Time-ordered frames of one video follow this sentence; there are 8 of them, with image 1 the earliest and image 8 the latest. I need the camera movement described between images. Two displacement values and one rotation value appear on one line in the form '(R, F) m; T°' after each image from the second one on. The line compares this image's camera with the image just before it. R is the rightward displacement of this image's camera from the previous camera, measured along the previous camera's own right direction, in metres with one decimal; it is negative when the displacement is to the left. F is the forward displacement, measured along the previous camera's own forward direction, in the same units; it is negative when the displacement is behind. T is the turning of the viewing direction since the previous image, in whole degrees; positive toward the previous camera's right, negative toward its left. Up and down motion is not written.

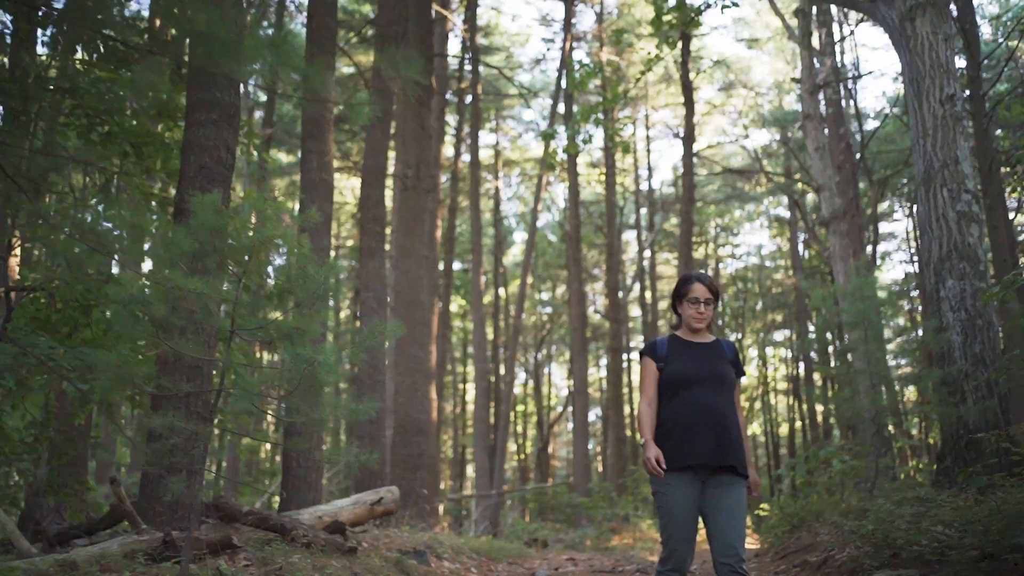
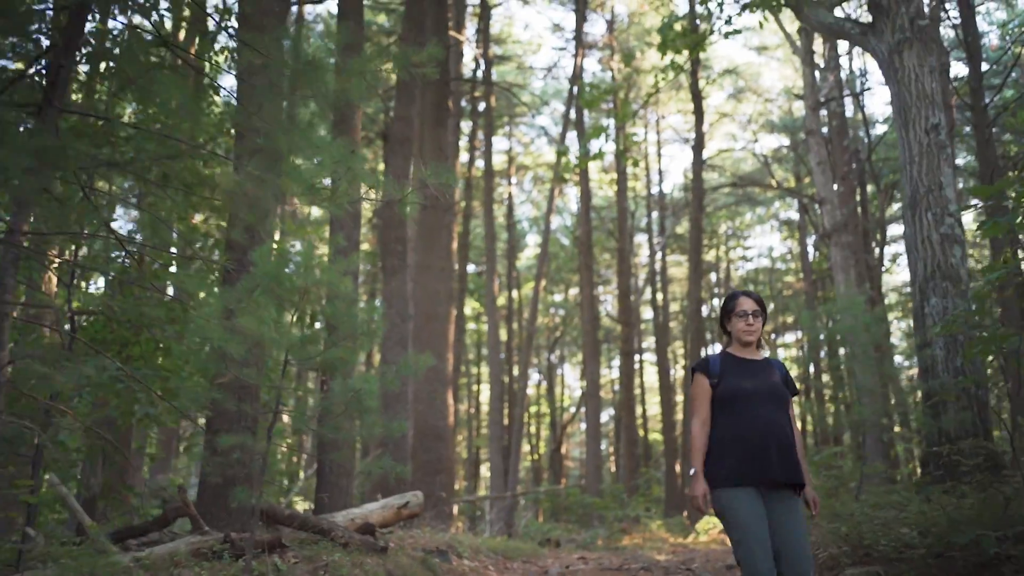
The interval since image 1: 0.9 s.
(0.0, -0.6) m; -1°
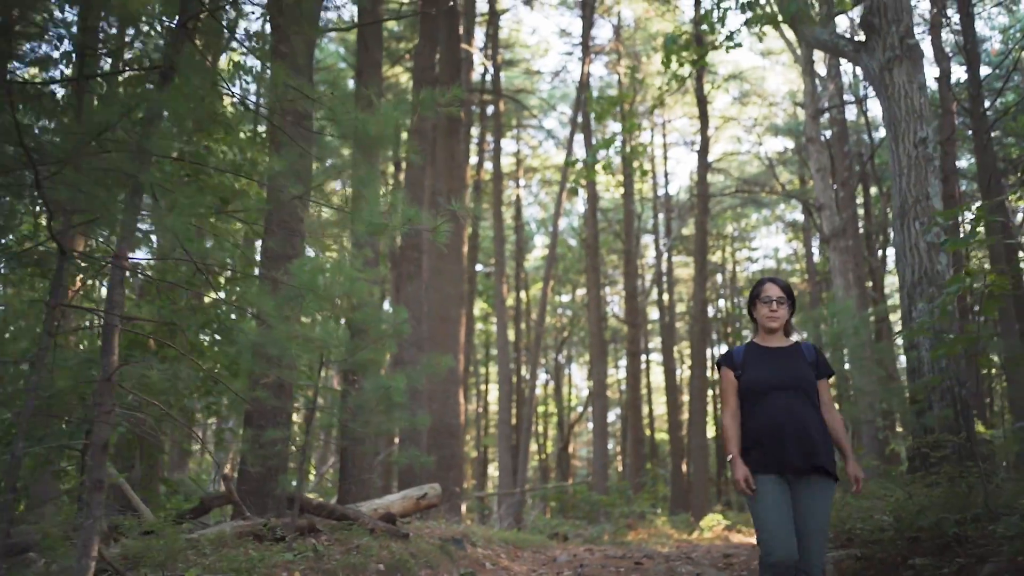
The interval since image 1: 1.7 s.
(0.0, -0.5) m; 0°
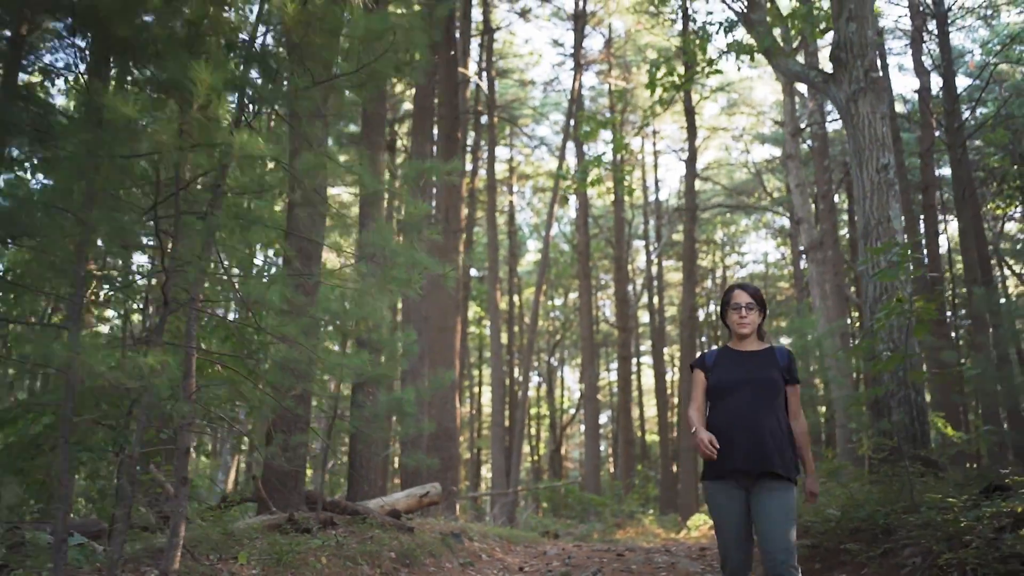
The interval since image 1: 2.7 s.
(0.0, -0.7) m; 0°
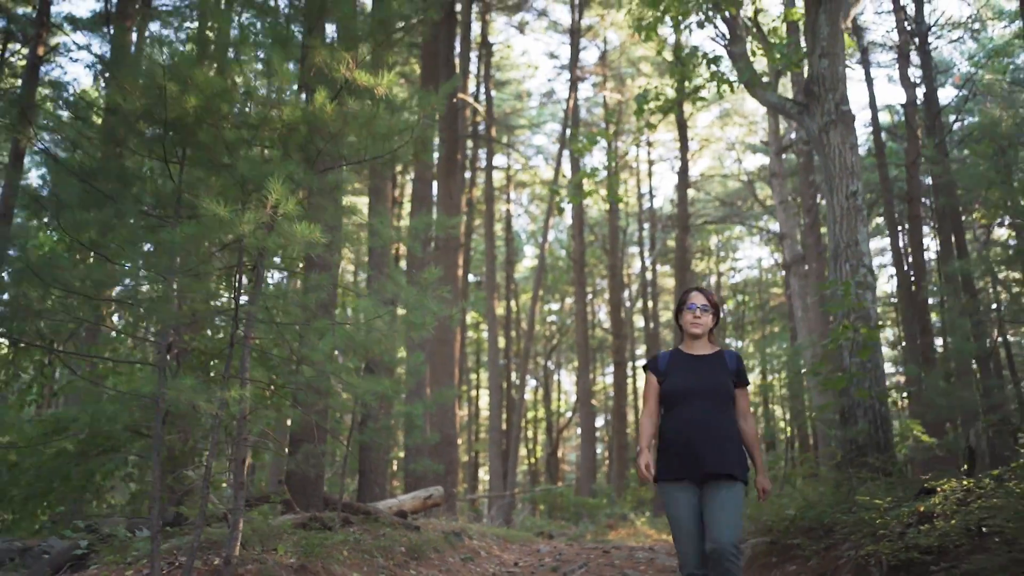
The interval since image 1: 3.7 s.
(0.0, -0.7) m; 0°
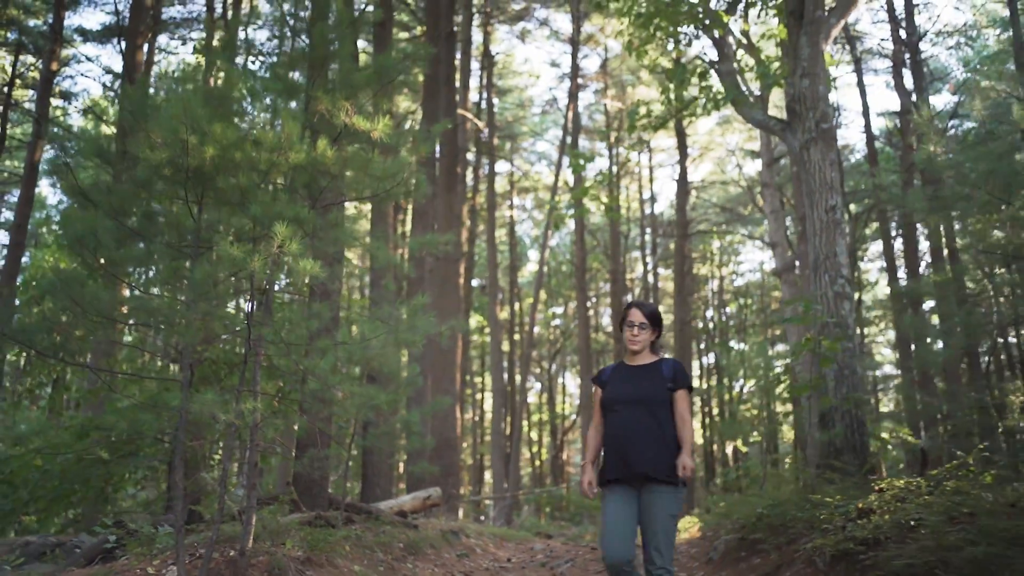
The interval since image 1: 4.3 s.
(+0.1, -0.5) m; 0°
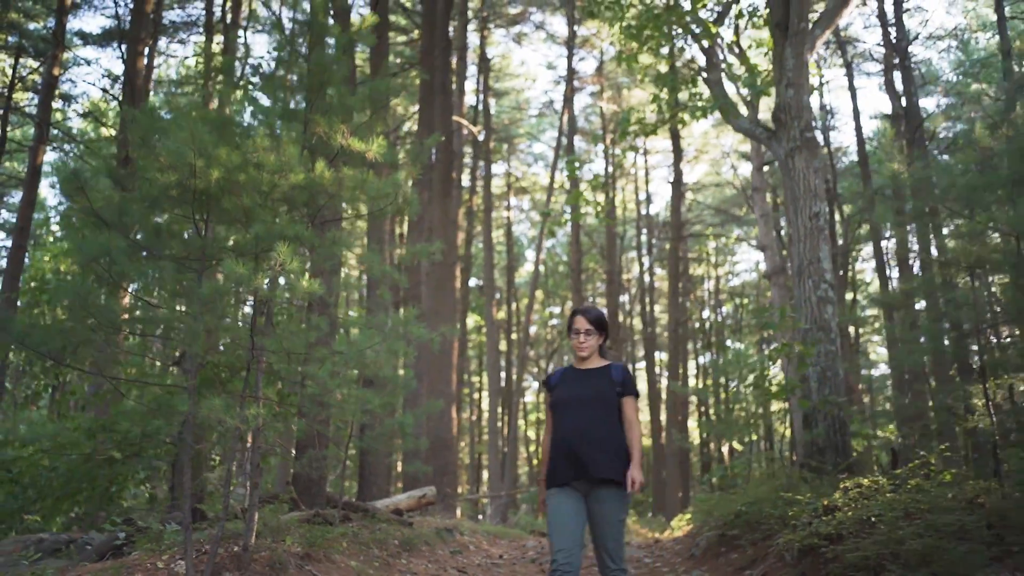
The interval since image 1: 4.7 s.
(+0.1, -0.3) m; 0°
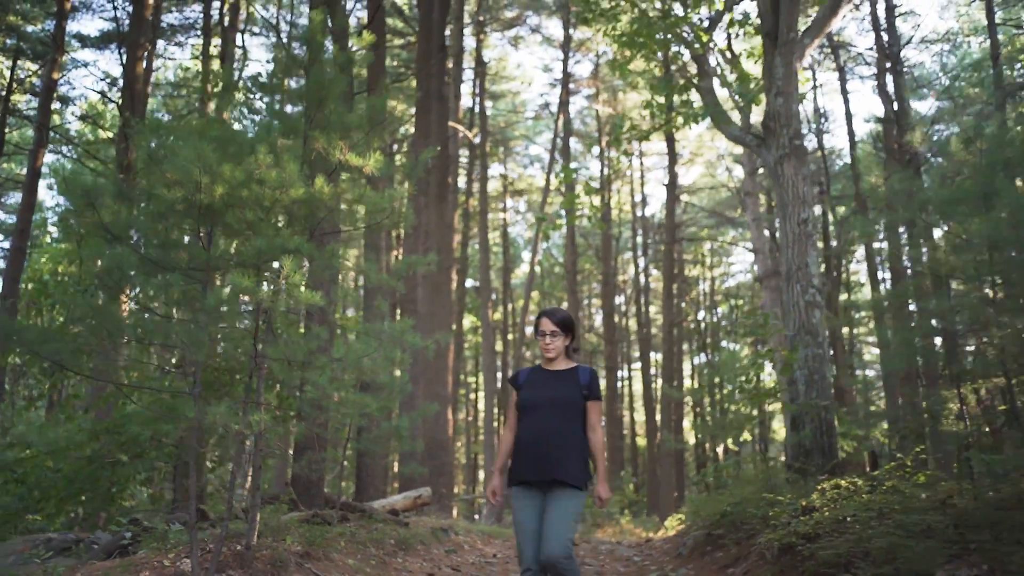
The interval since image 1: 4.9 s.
(0.0, -0.2) m; 0°
